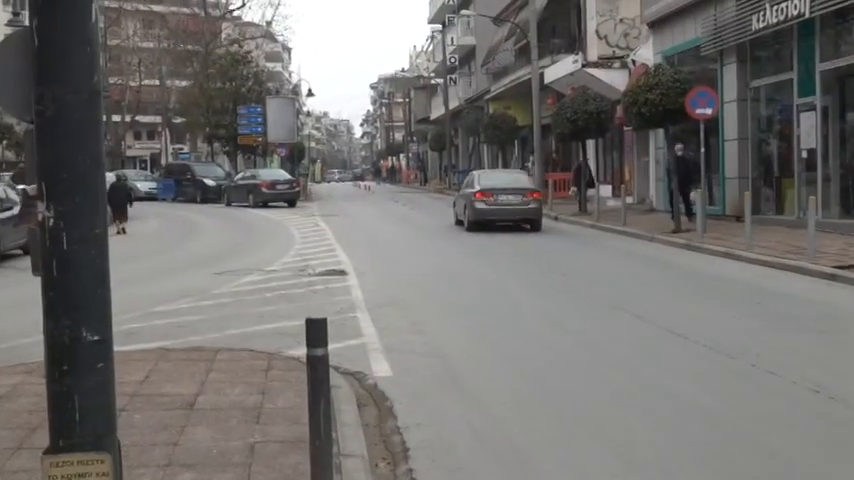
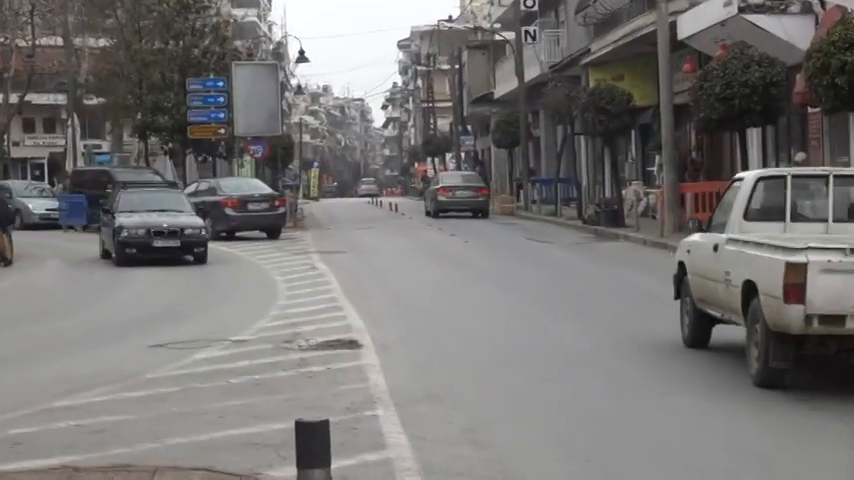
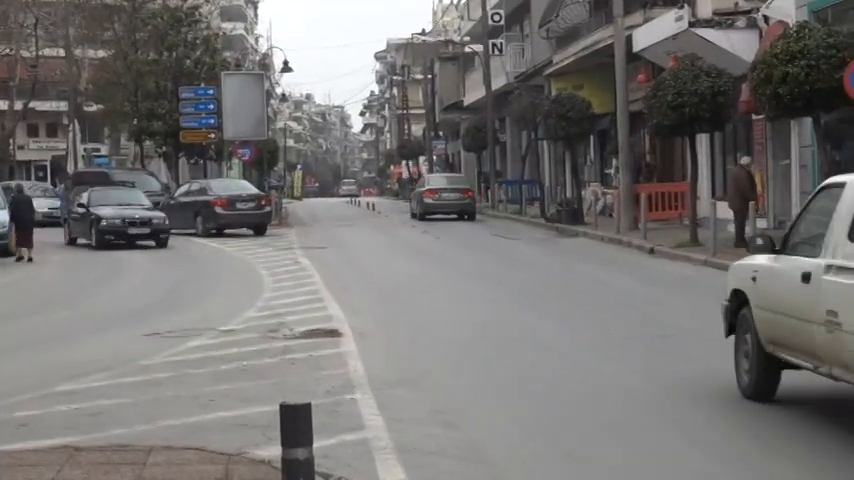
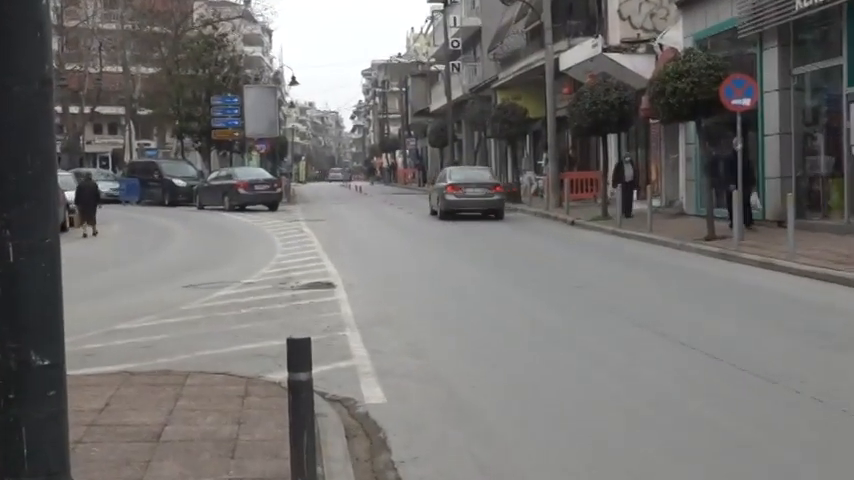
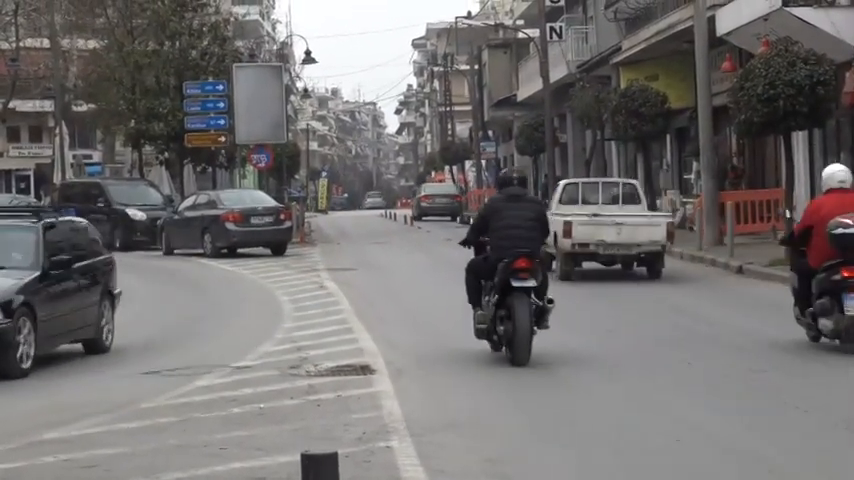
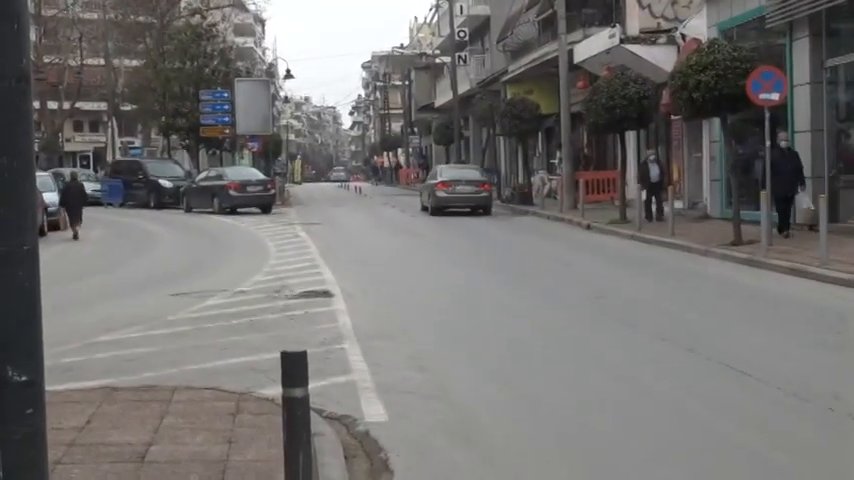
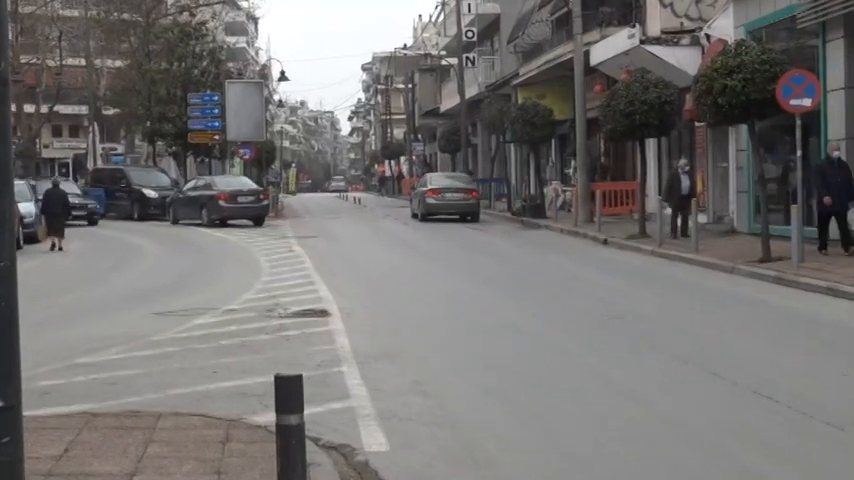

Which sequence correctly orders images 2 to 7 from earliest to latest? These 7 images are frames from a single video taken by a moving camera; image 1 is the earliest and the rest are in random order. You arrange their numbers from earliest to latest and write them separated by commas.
4, 6, 7, 3, 2, 5
